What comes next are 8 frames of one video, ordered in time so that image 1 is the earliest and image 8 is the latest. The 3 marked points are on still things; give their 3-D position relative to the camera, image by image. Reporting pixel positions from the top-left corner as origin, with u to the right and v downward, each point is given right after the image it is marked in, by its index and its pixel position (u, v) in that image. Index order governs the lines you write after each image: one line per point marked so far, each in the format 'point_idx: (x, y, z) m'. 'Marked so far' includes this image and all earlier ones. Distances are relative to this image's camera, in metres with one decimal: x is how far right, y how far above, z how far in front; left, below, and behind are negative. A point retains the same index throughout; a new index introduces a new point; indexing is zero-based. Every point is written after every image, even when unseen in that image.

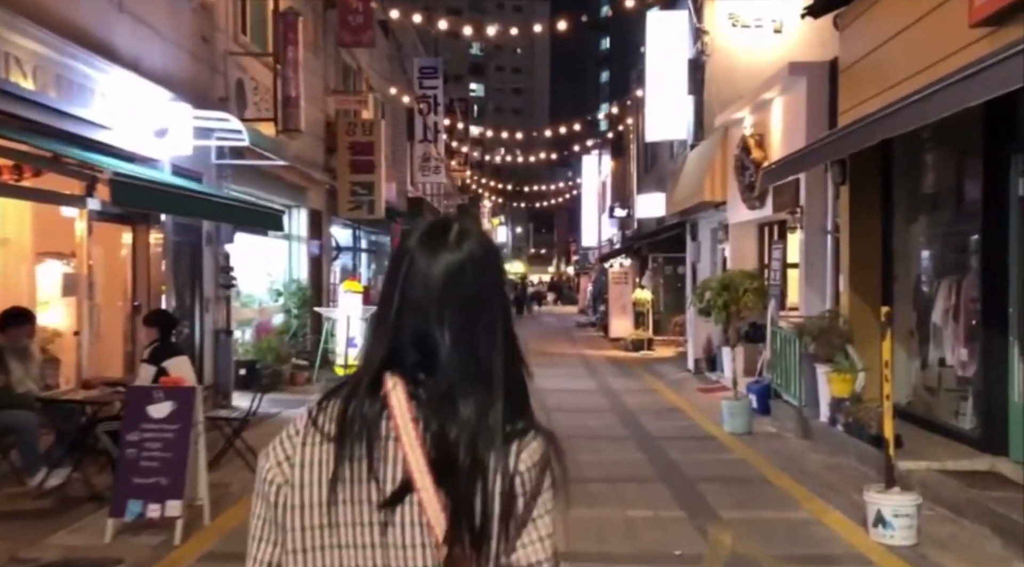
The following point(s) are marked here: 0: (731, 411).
0: (+2.4, -1.4, +12.6) m
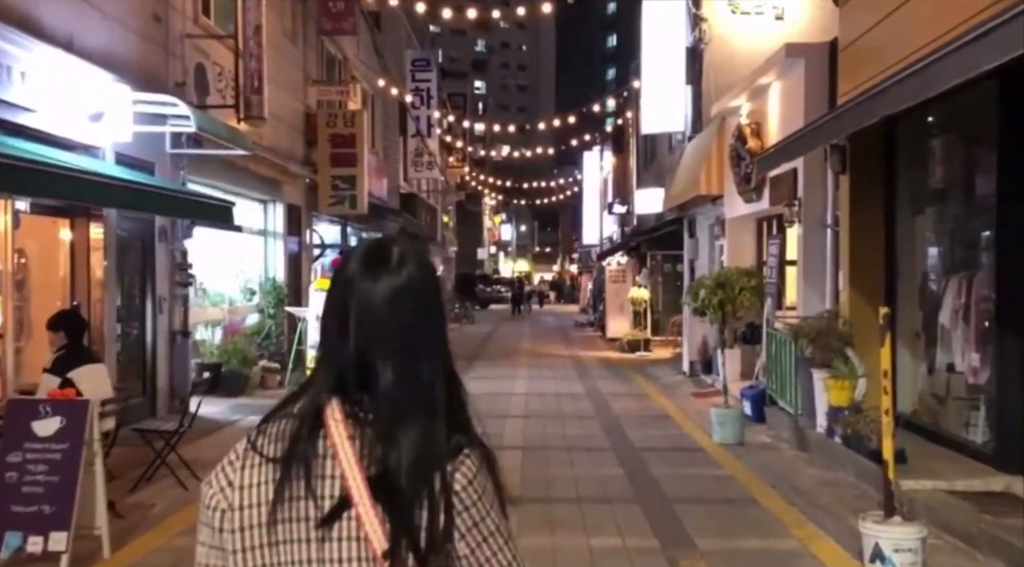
0: (+2.1, -1.4, +11.6) m
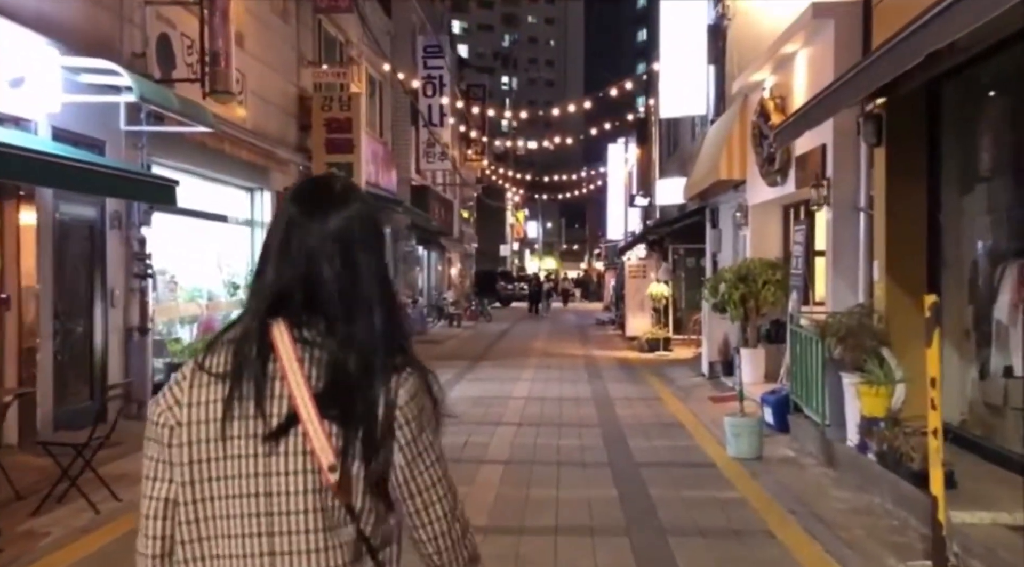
0: (+1.9, -1.3, +10.0) m
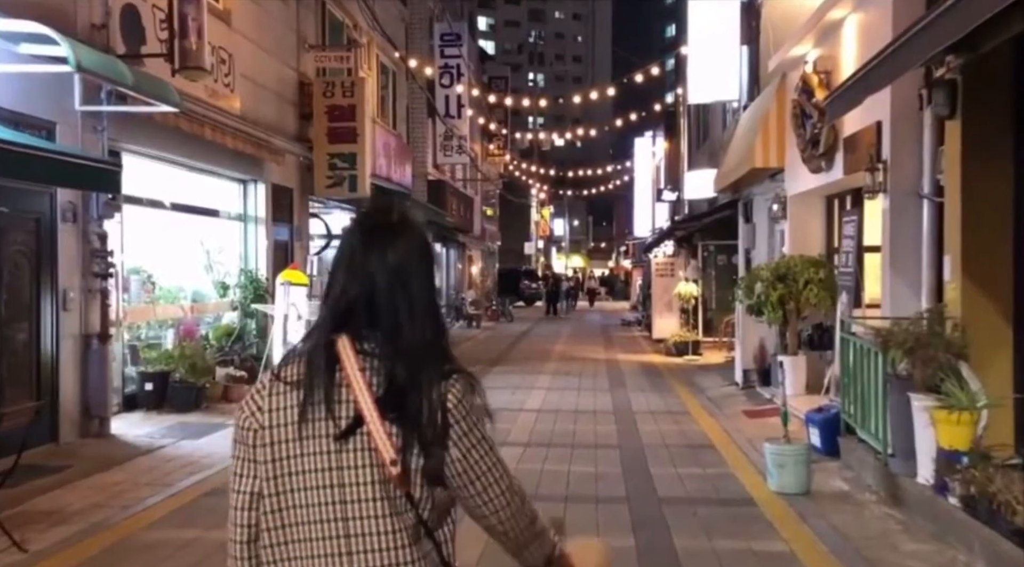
0: (+2.0, -1.3, +8.5) m
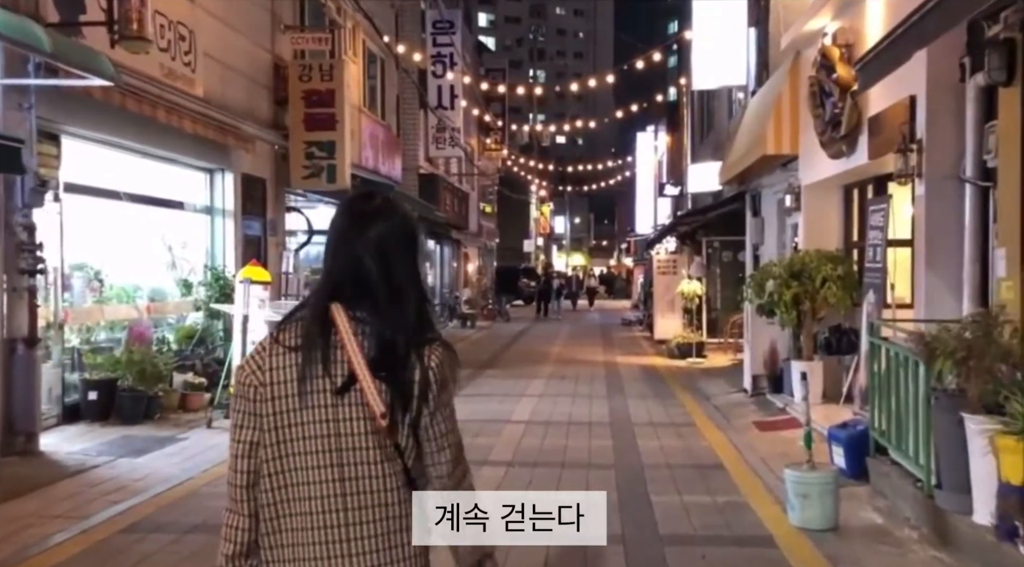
0: (+1.8, -1.3, +7.2) m
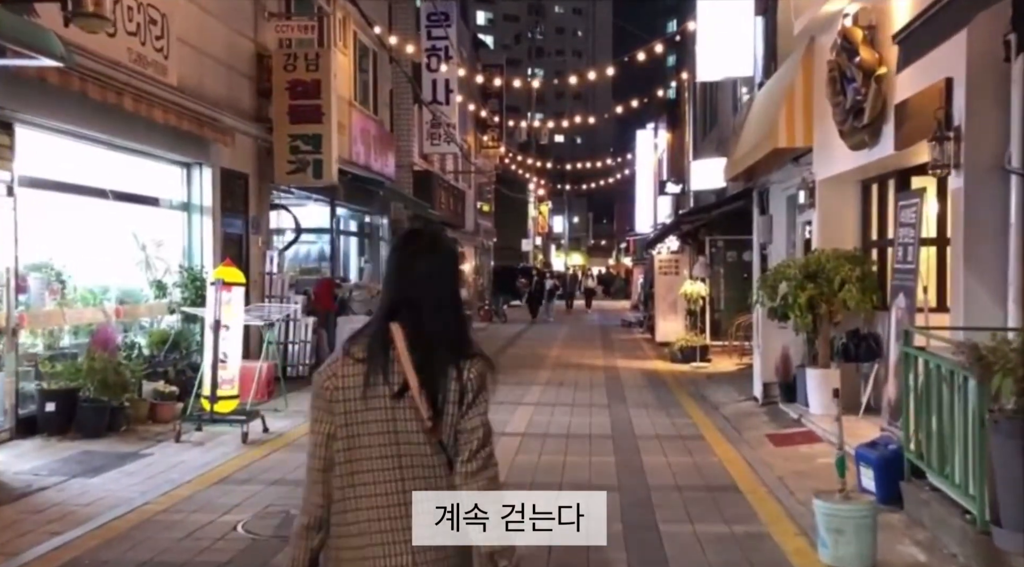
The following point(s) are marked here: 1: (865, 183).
0: (+1.7, -1.3, +6.3) m
1: (+4.0, +1.1, +12.7) m
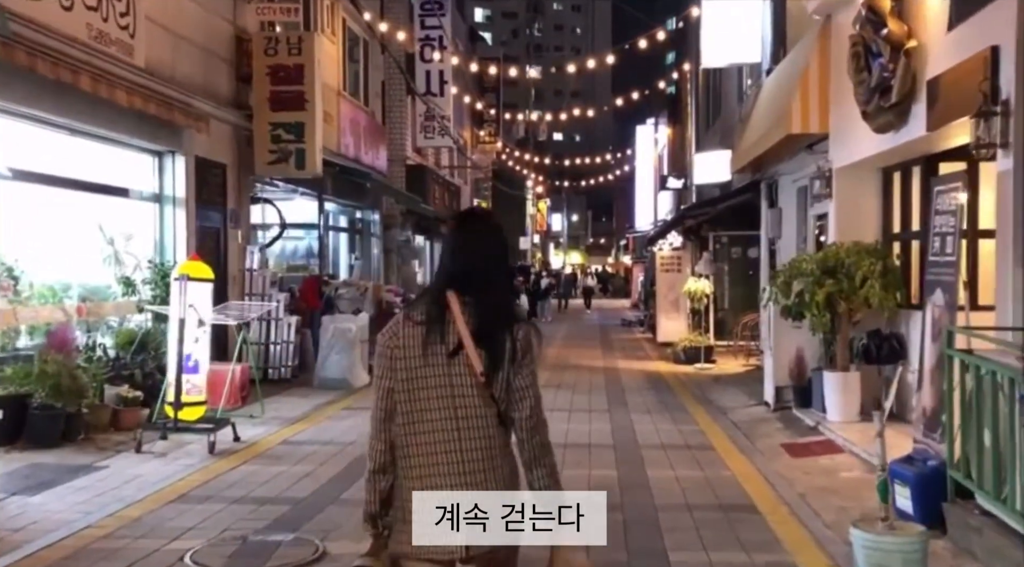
0: (+1.7, -1.3, +5.3) m
1: (+3.9, +1.2, +11.8) m
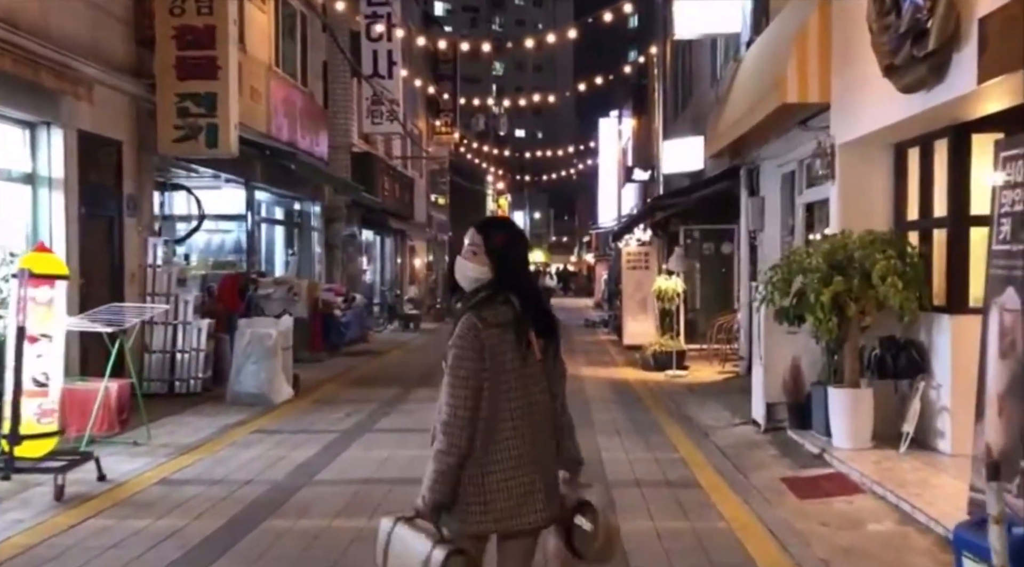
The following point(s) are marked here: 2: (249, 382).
0: (+1.4, -1.3, +3.3) m
1: (+3.4, +1.2, +9.8) m
2: (-3.0, -1.1, +13.1) m
